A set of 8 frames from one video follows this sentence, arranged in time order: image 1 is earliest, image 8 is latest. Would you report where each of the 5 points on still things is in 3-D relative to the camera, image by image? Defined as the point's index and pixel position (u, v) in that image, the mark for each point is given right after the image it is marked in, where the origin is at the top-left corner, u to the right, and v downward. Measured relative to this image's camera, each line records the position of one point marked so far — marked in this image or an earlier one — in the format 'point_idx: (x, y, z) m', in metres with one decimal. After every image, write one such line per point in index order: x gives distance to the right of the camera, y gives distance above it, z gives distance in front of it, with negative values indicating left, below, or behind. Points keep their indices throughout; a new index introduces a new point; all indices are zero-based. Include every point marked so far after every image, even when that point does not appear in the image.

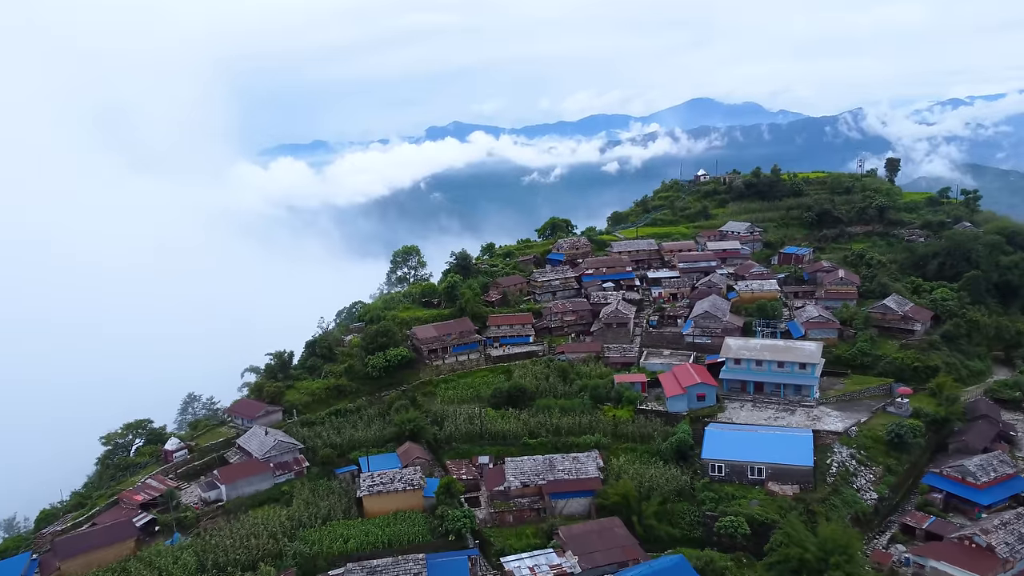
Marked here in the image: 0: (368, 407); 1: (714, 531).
0: (-3.2, -2.6, +17.9) m
1: (+3.2, -3.6, +12.4) m
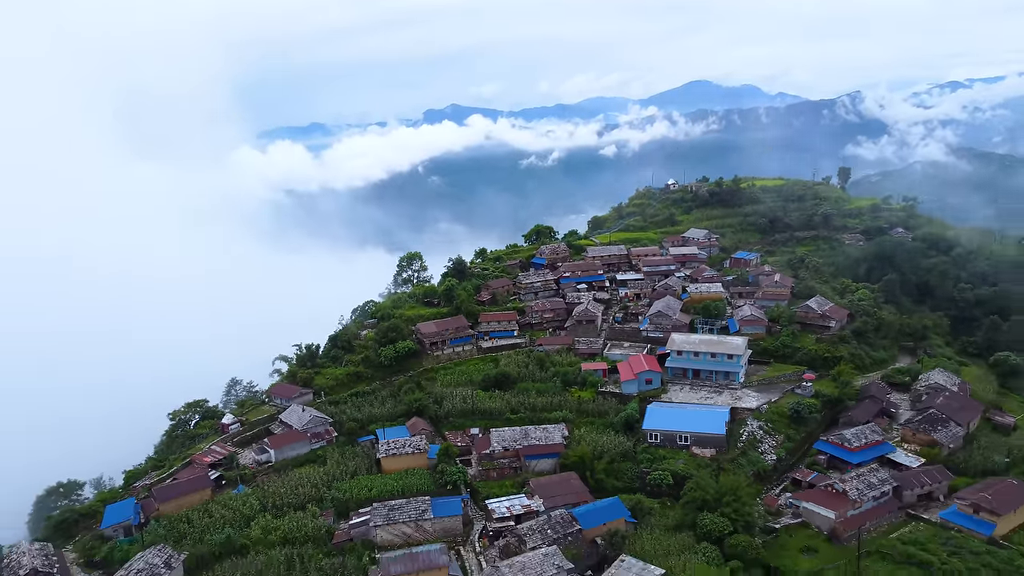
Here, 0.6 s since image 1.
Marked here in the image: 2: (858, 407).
0: (-3.5, -2.7, +22.0) m
1: (+2.8, -3.9, +16.5) m
2: (+8.3, -2.8, +19.3) m
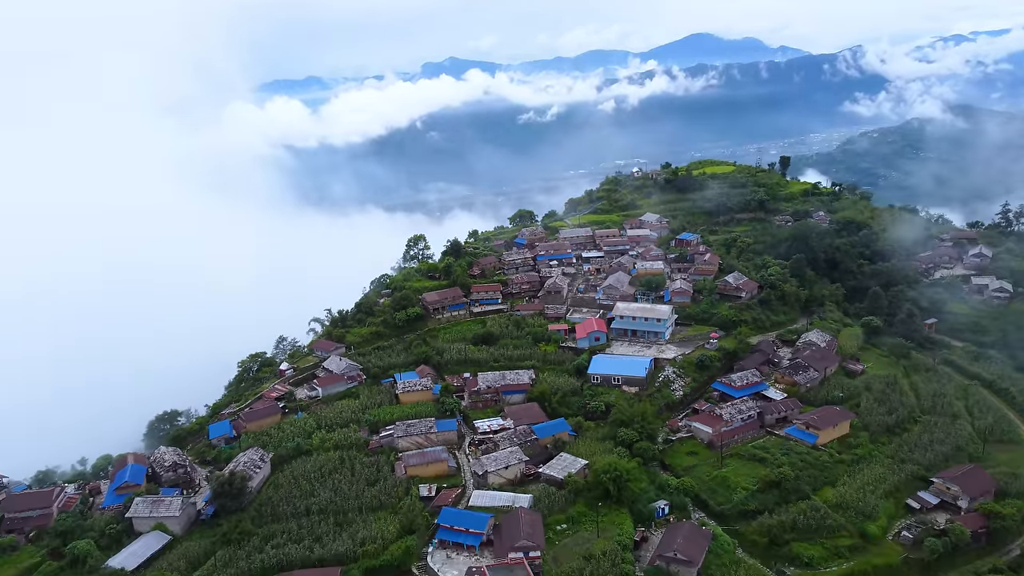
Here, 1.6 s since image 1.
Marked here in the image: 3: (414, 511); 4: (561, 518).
0: (-4.1, -2.0, +29.0) m
1: (+2.2, -3.5, +23.6) m
2: (+7.7, -2.3, +26.4) m
3: (-2.2, -5.2, +18.8) m
4: (+1.1, -5.3, +18.7) m
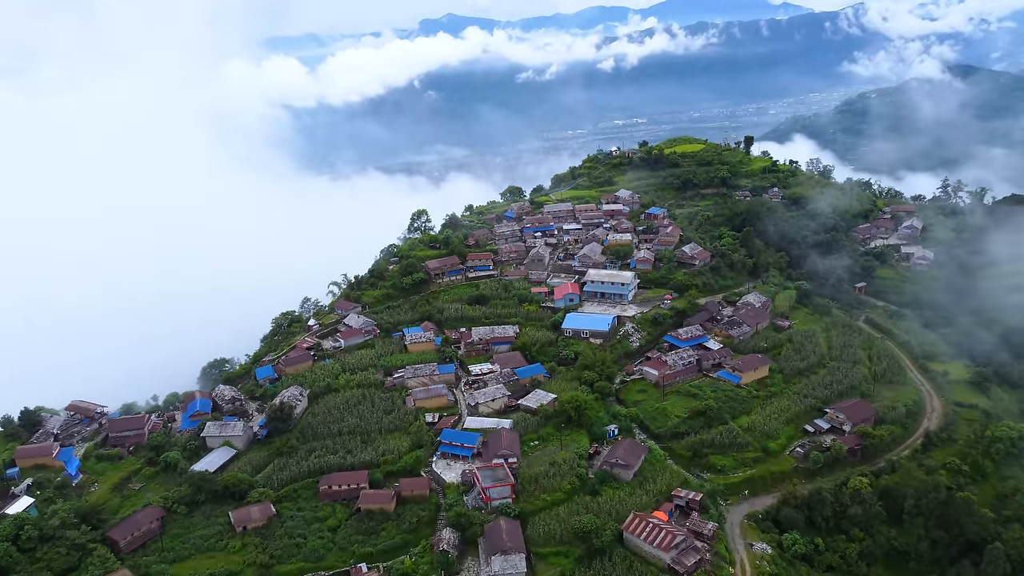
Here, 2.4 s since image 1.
0: (-4.6, -0.6, +34.6) m
1: (+1.8, -2.4, +29.3) m
2: (+7.2, -1.1, +32.0) m
3: (-2.7, -4.4, +24.5) m
4: (+0.7, -4.5, +24.5) m
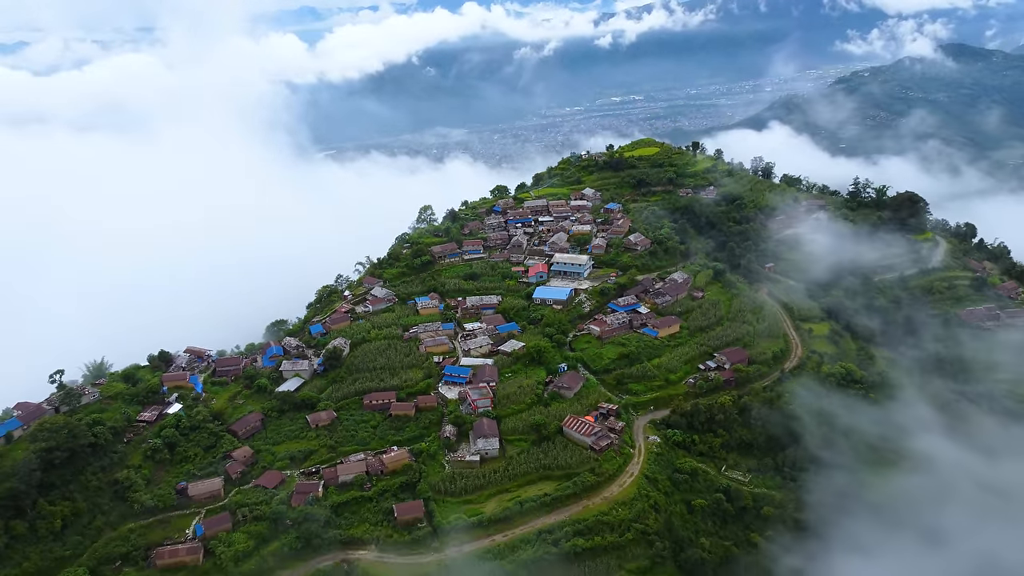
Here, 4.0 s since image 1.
0: (-5.4, +0.5, +45.6) m
1: (+0.9, -1.4, +40.4) m
2: (+6.4, 0.0, +43.0) m
3: (-3.5, -3.5, +35.7) m
4: (-0.2, -3.6, +35.7) m
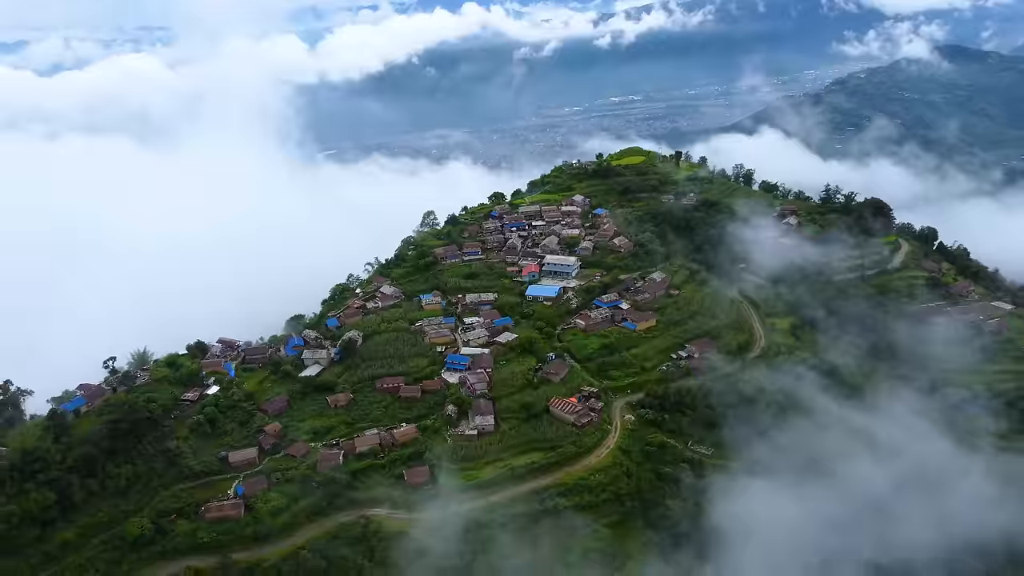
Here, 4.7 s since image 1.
0: (-5.7, +0.6, +50.4) m
1: (+0.6, -1.3, +45.2) m
2: (+6.1, +0.1, +47.9) m
3: (-3.8, -3.4, +40.5) m
4: (-0.5, -3.5, +40.5) m
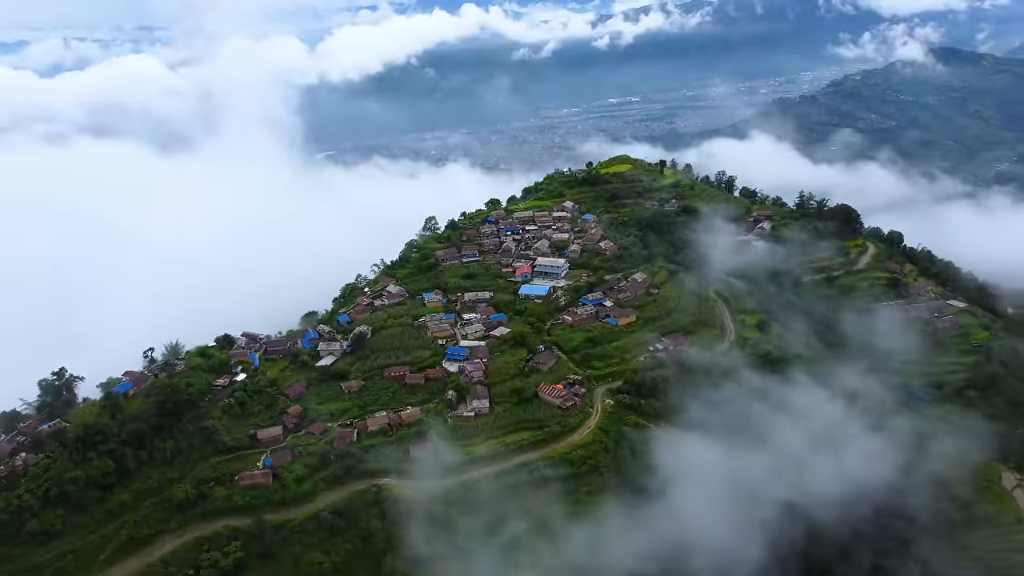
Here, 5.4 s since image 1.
0: (-6.1, +0.7, +55.2) m
1: (+0.3, -1.3, +50.0) m
2: (+5.7, +0.1, +52.6) m
3: (-4.2, -3.4, +45.3) m
4: (-0.8, -3.5, +45.3) m
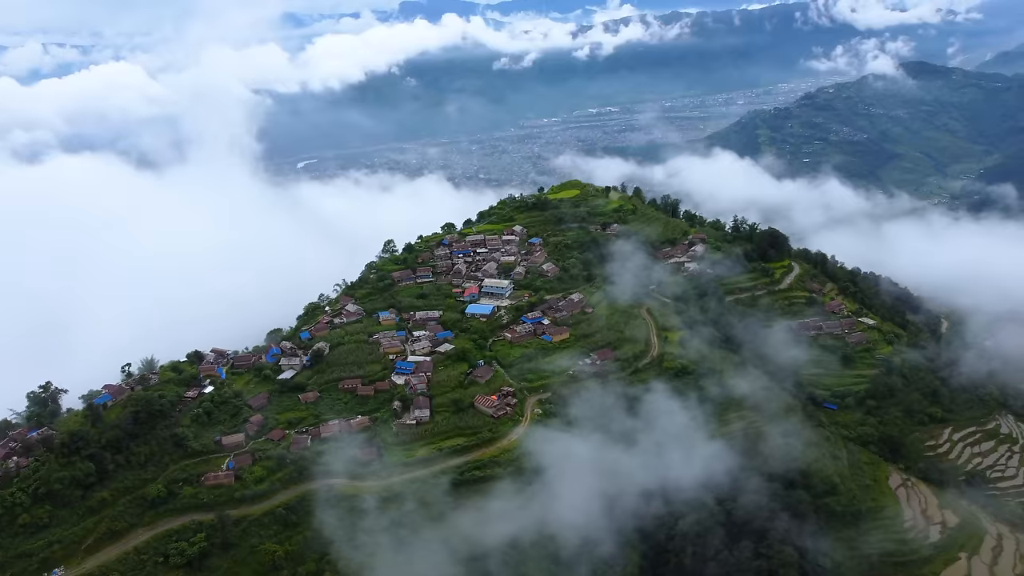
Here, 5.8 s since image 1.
0: (-9.9, -0.7, +60.4) m
1: (-3.4, -2.6, +55.3) m
2: (+2.0, -1.3, +58.1) m
3: (-7.8, -4.7, +50.5) m
4: (-4.4, -4.8, +50.5) m
